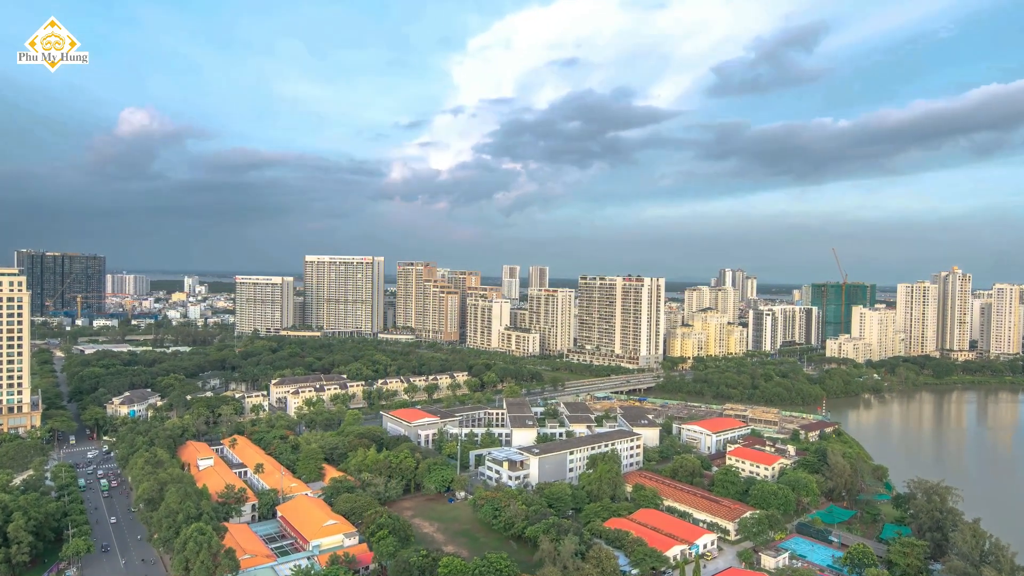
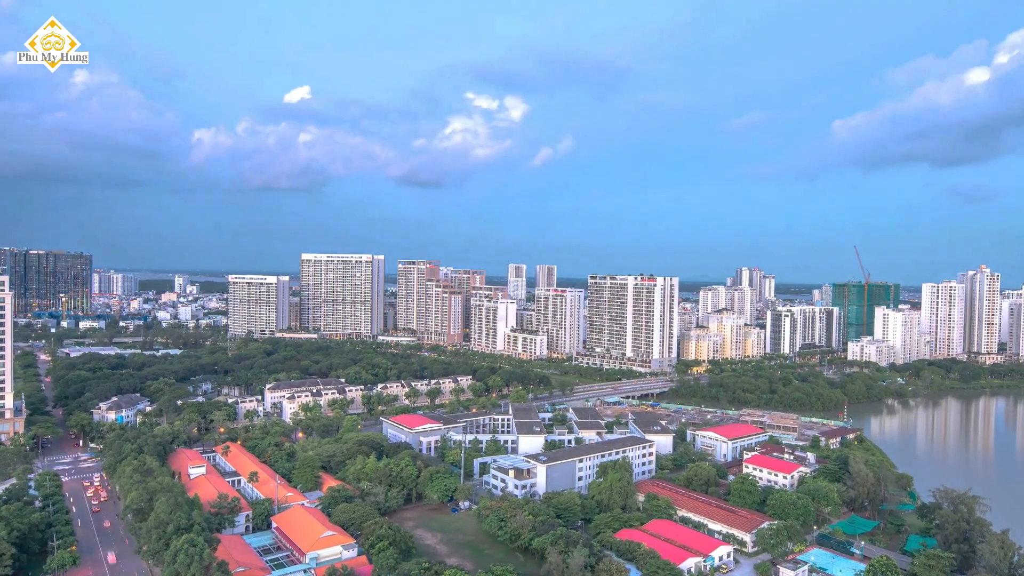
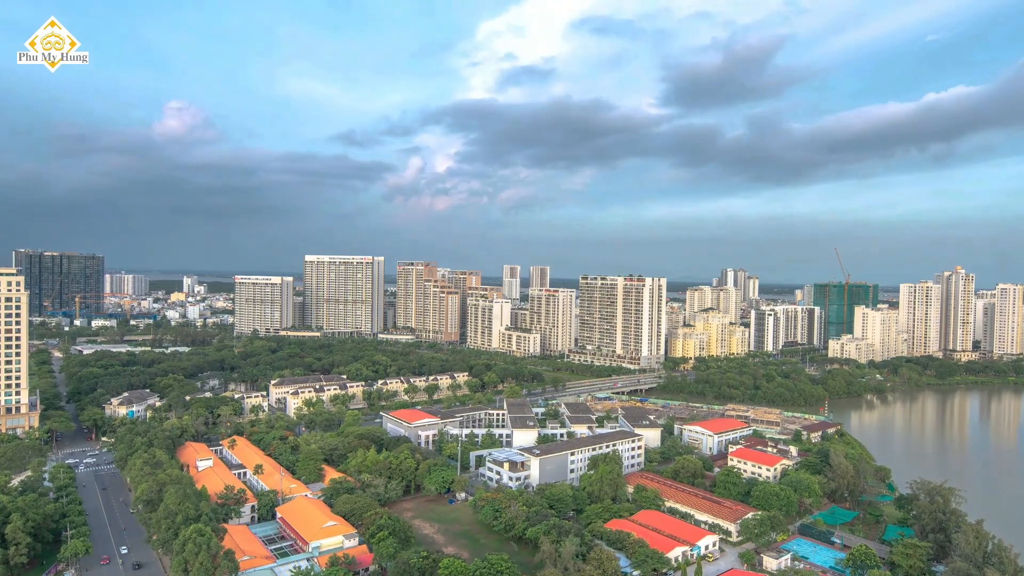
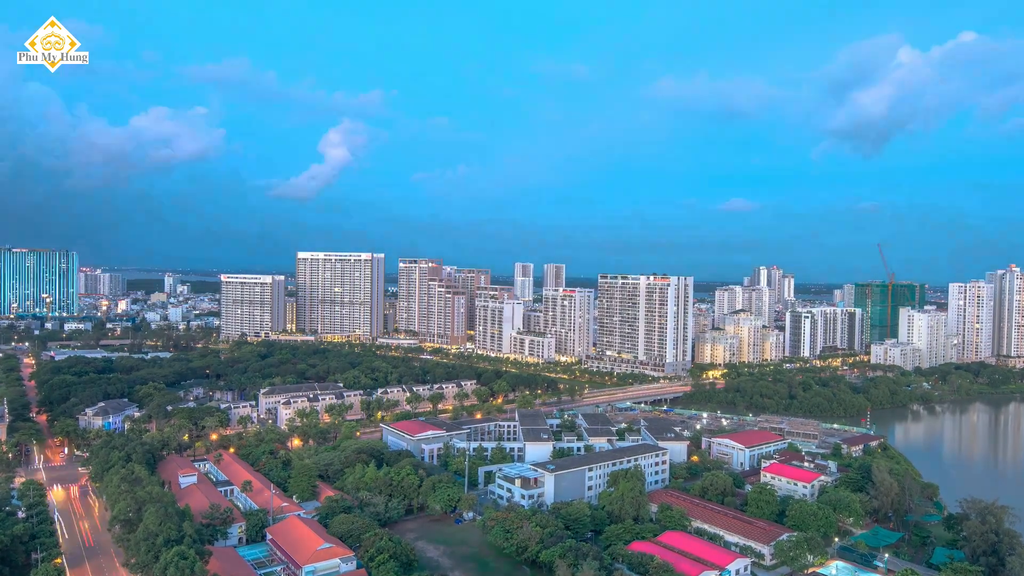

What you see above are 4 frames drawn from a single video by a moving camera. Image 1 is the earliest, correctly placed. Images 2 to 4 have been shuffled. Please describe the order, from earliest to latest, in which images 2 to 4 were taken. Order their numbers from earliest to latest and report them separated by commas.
3, 2, 4
